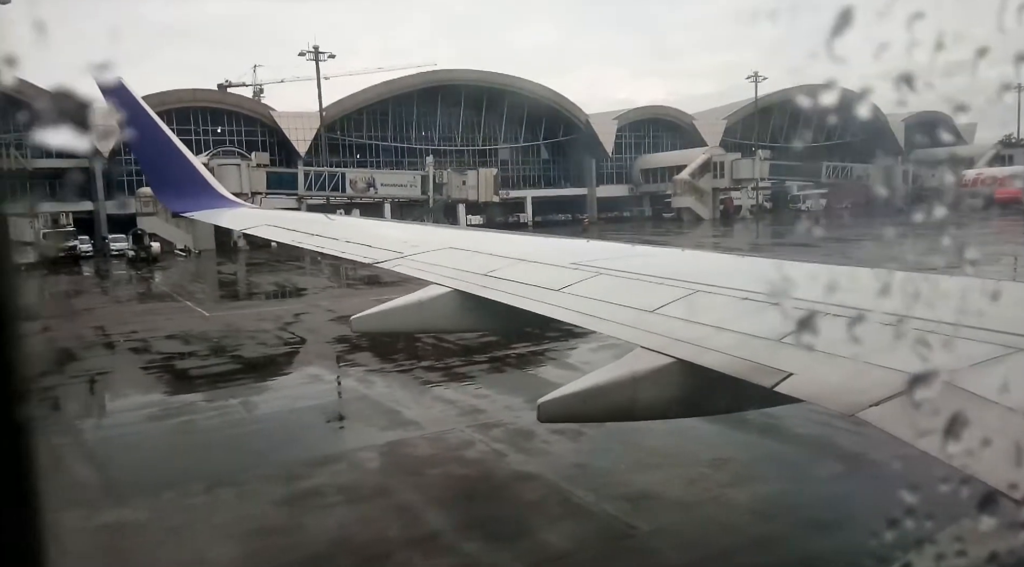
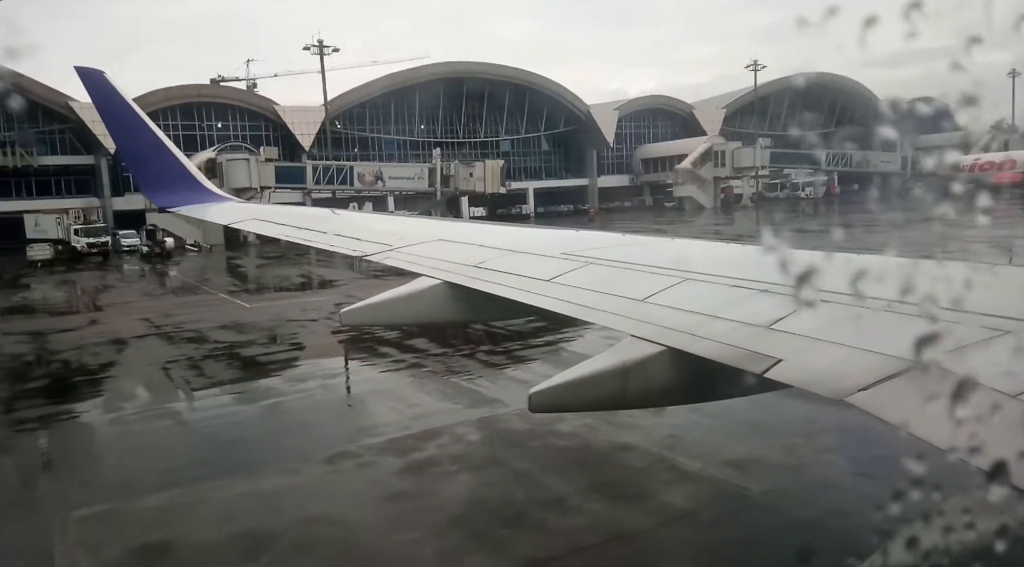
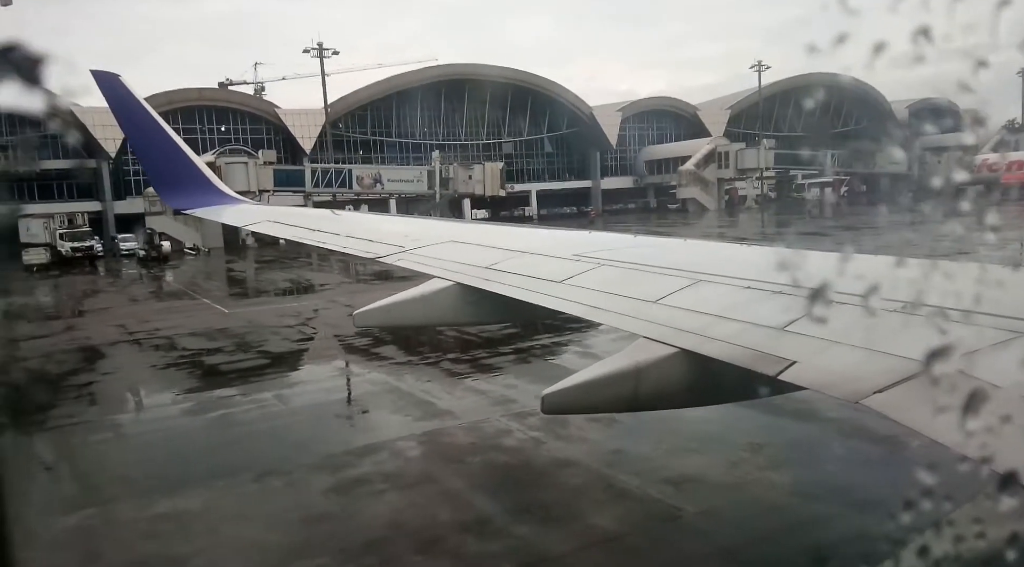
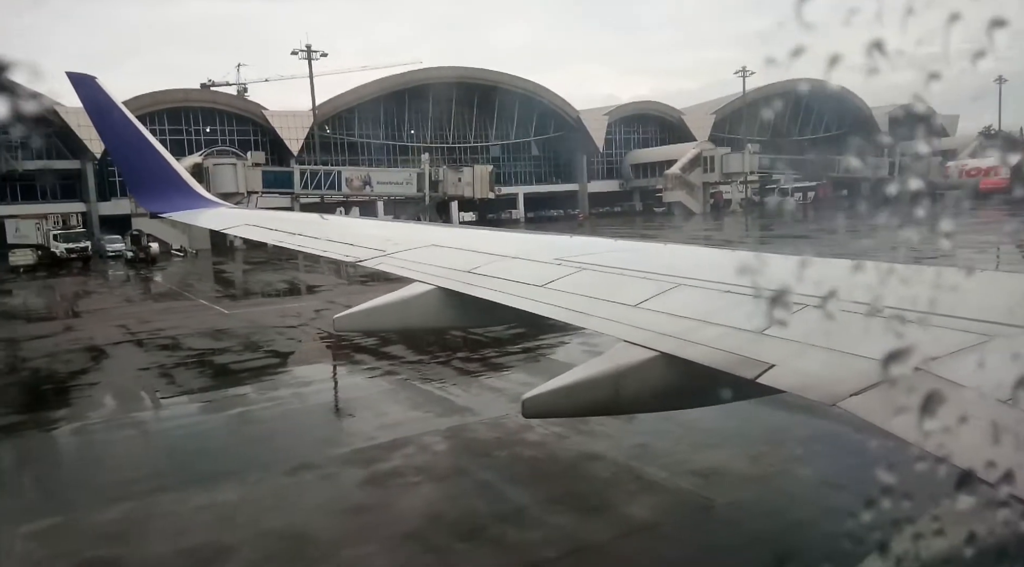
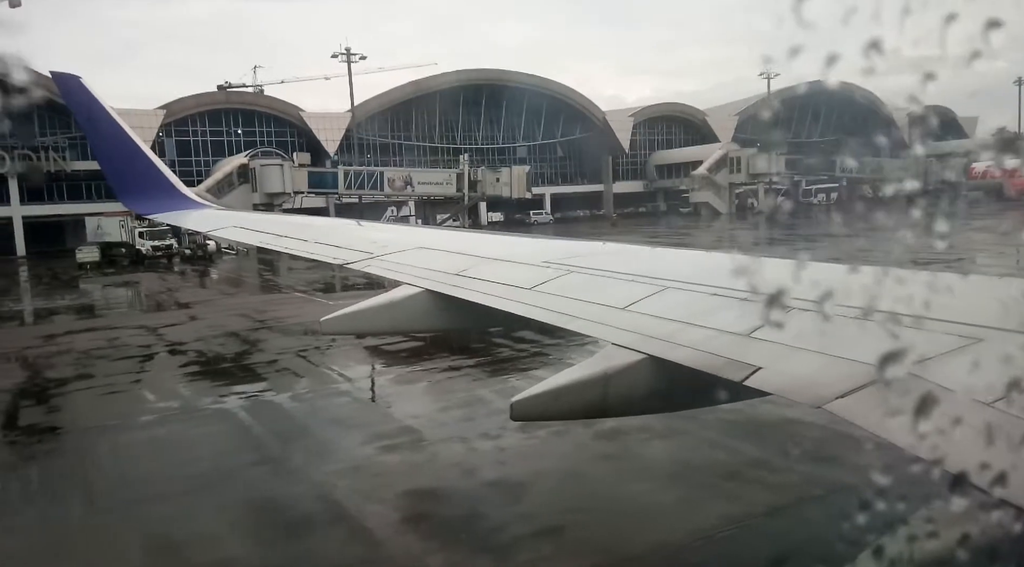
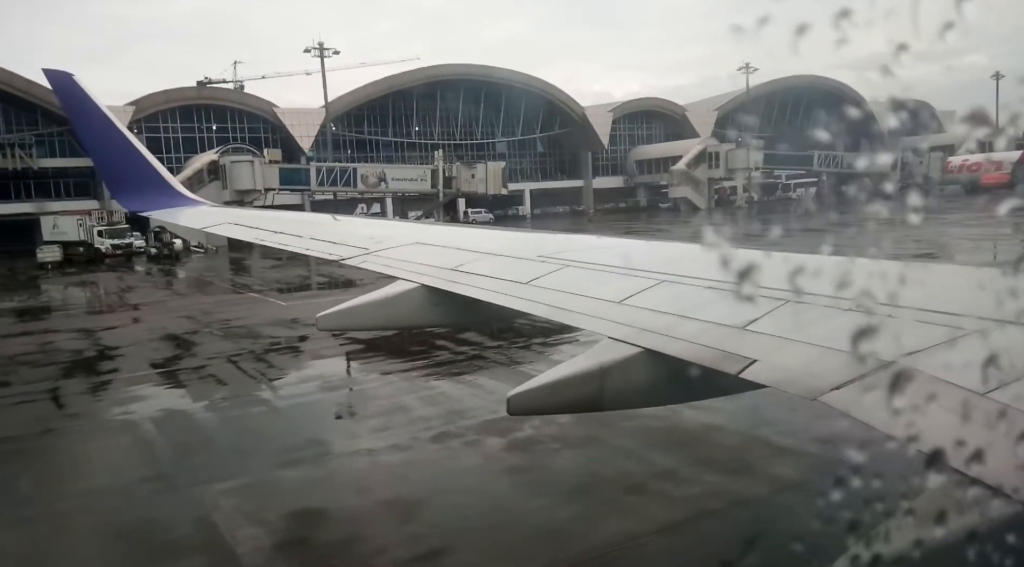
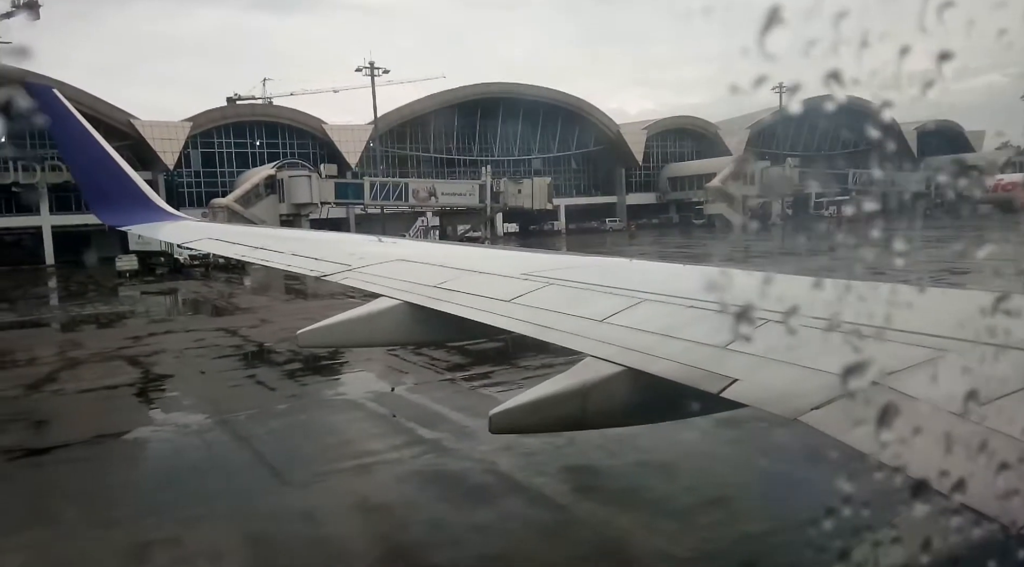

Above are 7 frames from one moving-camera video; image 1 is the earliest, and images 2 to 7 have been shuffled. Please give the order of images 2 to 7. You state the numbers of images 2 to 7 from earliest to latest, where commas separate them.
3, 4, 2, 6, 5, 7
